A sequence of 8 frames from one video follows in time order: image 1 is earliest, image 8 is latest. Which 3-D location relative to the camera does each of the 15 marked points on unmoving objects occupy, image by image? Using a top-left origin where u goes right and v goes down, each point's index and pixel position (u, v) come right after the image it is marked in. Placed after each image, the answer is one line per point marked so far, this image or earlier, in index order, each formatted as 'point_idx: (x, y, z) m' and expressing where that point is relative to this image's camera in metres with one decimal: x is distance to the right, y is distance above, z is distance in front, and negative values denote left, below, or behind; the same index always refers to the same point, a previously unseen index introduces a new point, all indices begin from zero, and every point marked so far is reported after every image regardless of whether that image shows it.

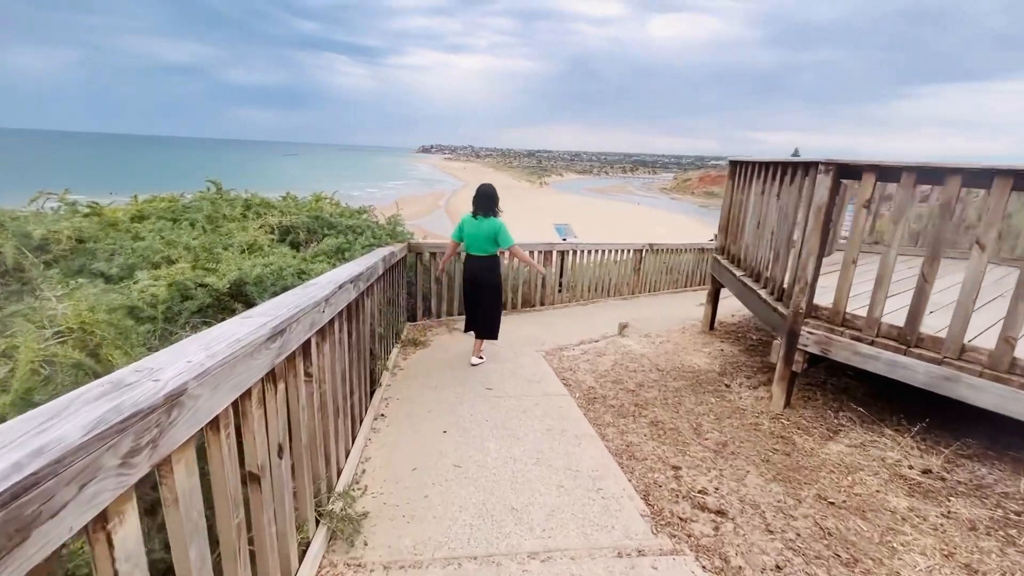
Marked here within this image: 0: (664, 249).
0: (+3.2, +0.8, +10.0) m
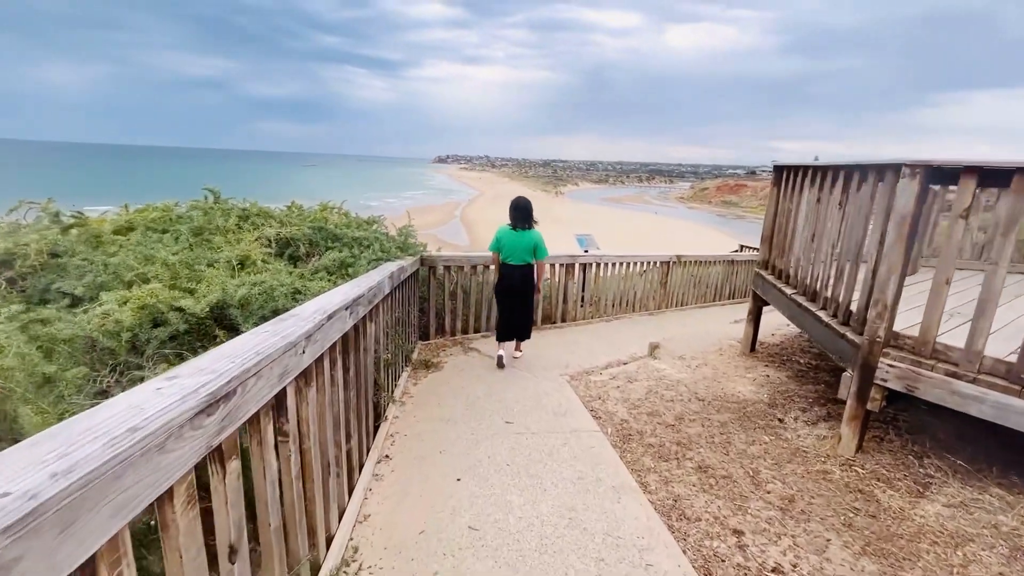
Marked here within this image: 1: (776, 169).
0: (+3.5, +0.5, +9.4) m
1: (+2.9, +1.3, +5.2) m
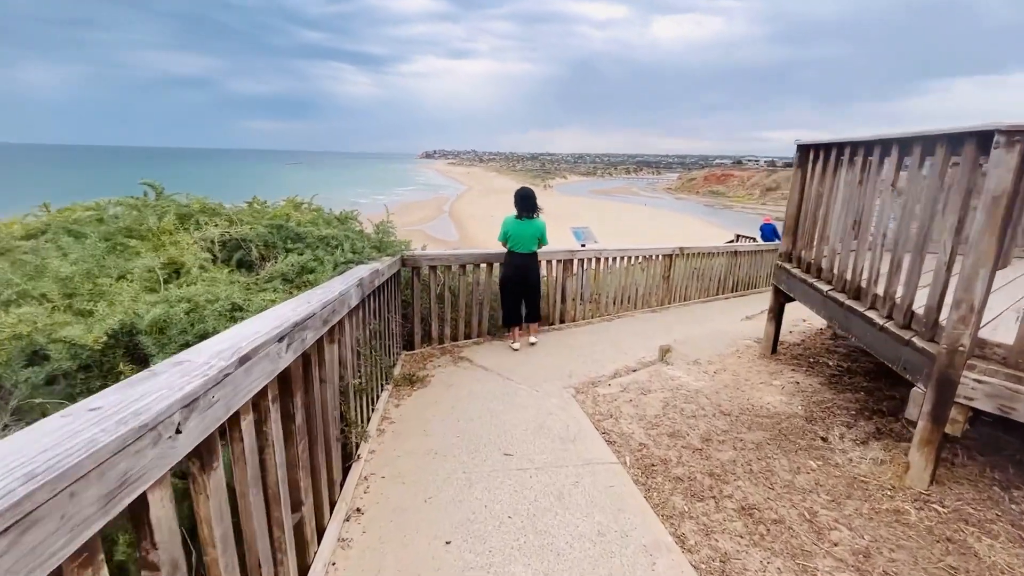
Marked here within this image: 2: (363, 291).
0: (+3.4, +0.6, +8.9) m
1: (+2.8, +1.3, +4.6) m
2: (-0.9, 0.0, +2.9) m
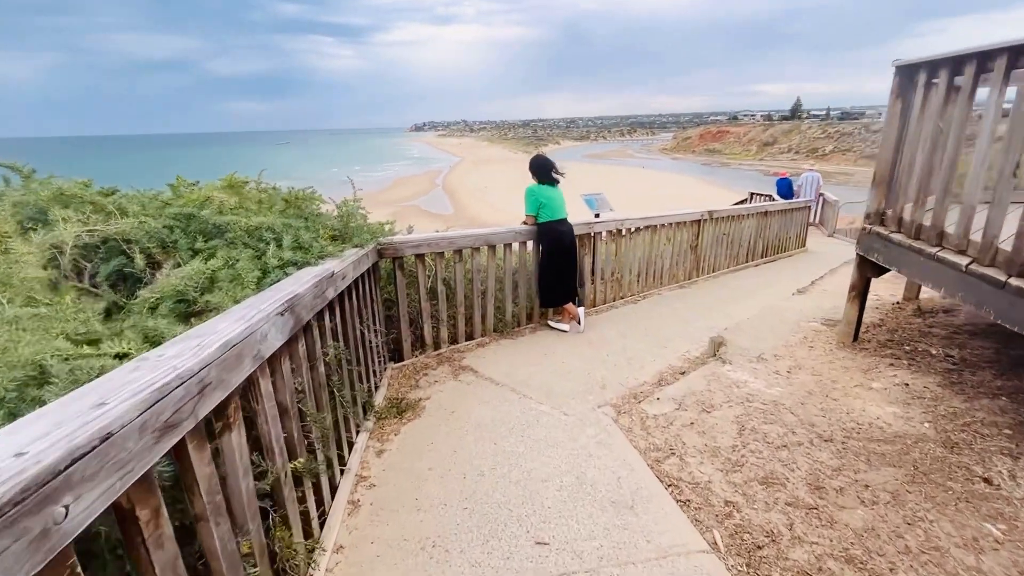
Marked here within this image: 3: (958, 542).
0: (+3.4, +1.2, +7.7) m
1: (+2.8, +1.6, +3.5) m
2: (-0.8, -0.1, +1.9) m
3: (+1.9, -1.1, +2.1) m
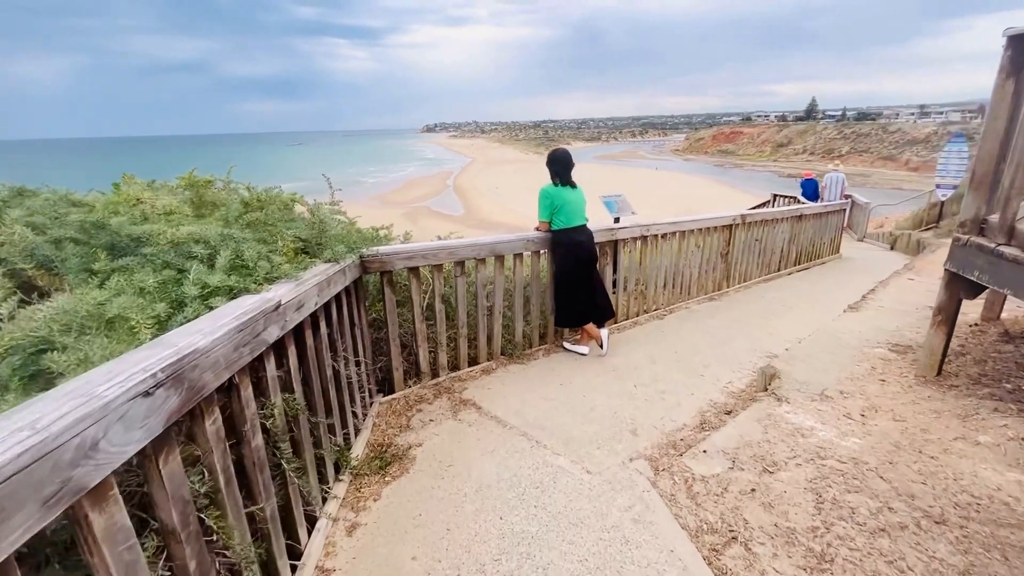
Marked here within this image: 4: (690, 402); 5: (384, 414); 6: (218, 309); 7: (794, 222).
0: (+3.6, +1.0, +7.0) m
1: (+2.9, +1.4, +2.7) m
2: (-0.8, -0.2, +1.2) m
3: (+1.9, -1.2, +1.4) m
4: (+1.3, -0.8, +3.5) m
5: (-0.9, -0.8, +3.2) m
6: (-1.0, -0.1, +1.5) m
7: (+4.7, +1.1, +8.0) m
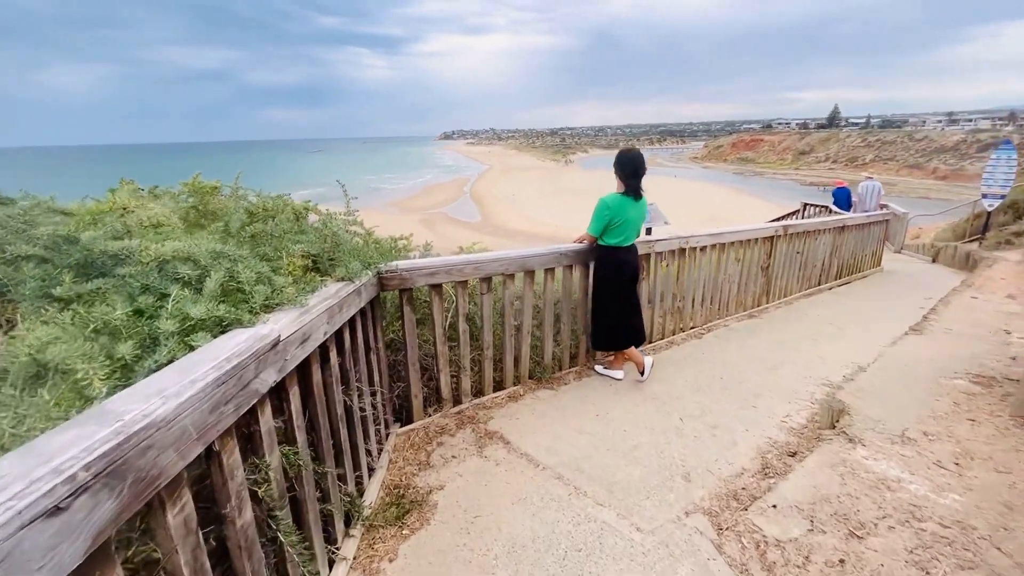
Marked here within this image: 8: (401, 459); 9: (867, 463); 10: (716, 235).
0: (+3.9, +0.8, +6.5) m
1: (+3.1, +1.3, +2.3) m
2: (-0.6, -0.3, +0.9) m
3: (+2.1, -1.3, +0.9) m
4: (+1.5, -1.0, +3.0) m
5: (-0.7, -1.0, +2.9) m
6: (-0.8, -0.2, +1.2) m
7: (+5.1, +0.8, +7.5) m
8: (-0.6, -1.0, +2.8) m
9: (+2.0, -1.0, +2.7) m
10: (+2.2, +0.6, +5.2) m
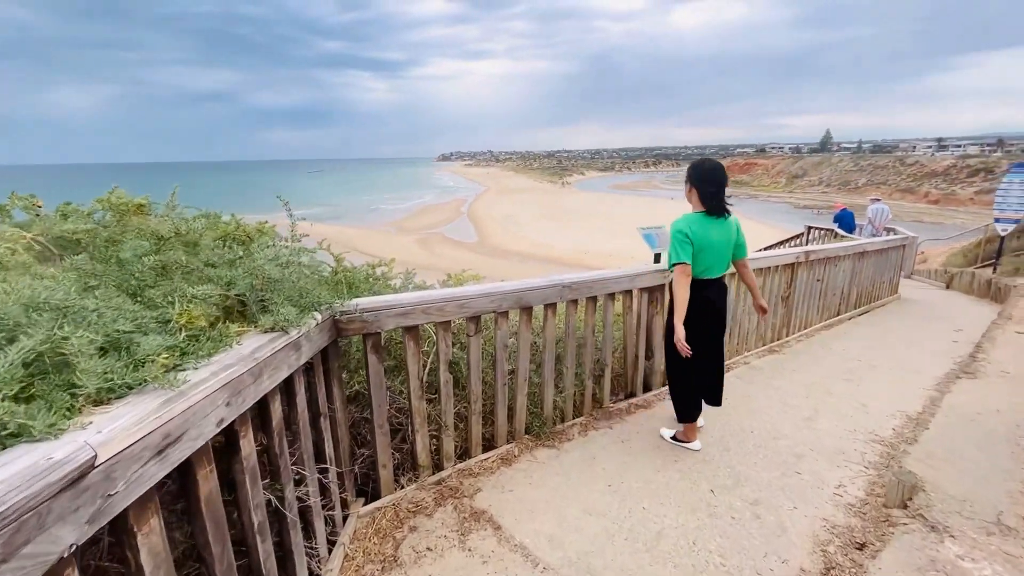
0: (+3.9, +0.4, +6.0) m
1: (+3.0, +1.0, +1.8) m
2: (-0.7, -0.4, +0.3) m
3: (+2.0, -1.5, +0.3) m
4: (+1.4, -1.2, +2.4) m
5: (-0.7, -1.2, +2.3) m
6: (-0.8, -0.3, +0.6) m
7: (+5.0, +0.4, +7.0) m
8: (-0.7, -1.2, +2.2) m
9: (+1.9, -1.2, +2.0) m
10: (+2.1, +0.2, +4.6) m
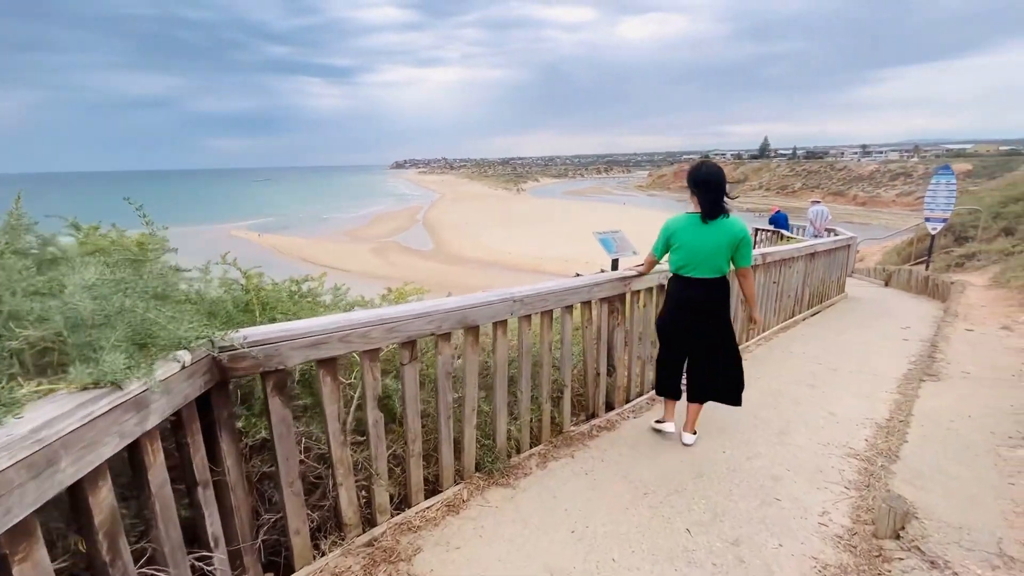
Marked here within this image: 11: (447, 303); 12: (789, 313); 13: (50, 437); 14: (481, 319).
0: (+3.3, +0.3, +5.9) m
1: (+2.8, +1.1, +1.7) m
2: (-0.7, -0.5, -0.2) m
3: (+2.0, -1.5, +0.1) m
4: (+1.2, -1.2, +2.1) m
5: (-0.9, -1.3, +1.8) m
6: (-0.9, -0.4, +0.1) m
7: (+4.3, +0.4, +7.0) m
8: (-0.9, -1.3, +1.7) m
9: (+1.7, -1.2, +1.8) m
10: (+1.7, +0.2, +4.4) m
11: (-0.3, -0.1, +2.3) m
12: (+3.9, -0.3, +6.8) m
13: (-0.9, -0.3, +1.0) m
14: (-0.2, -0.2, +2.5) m
